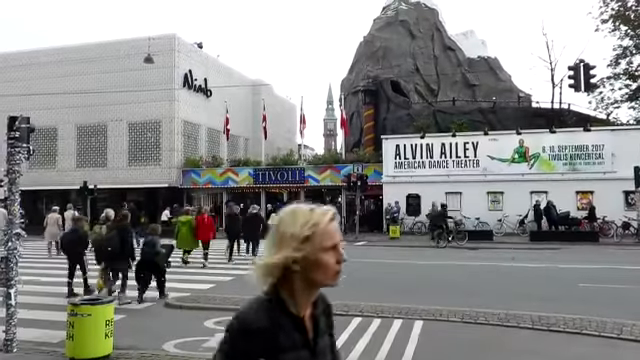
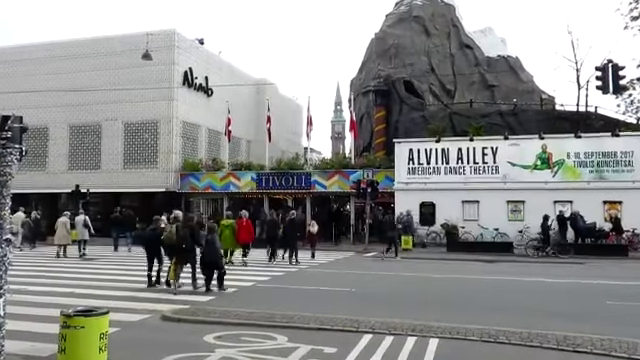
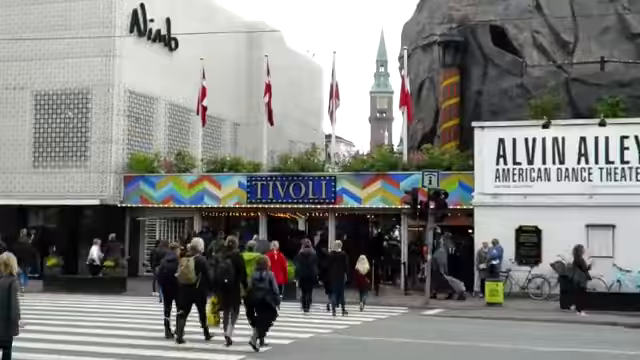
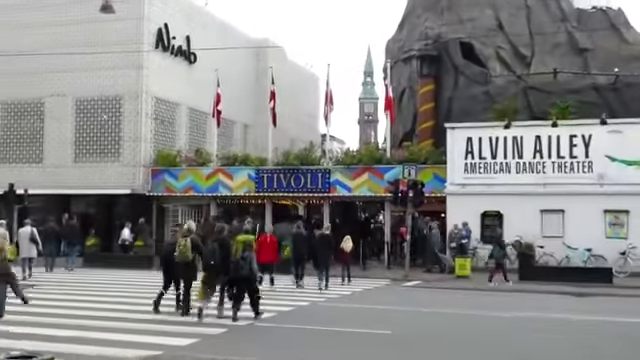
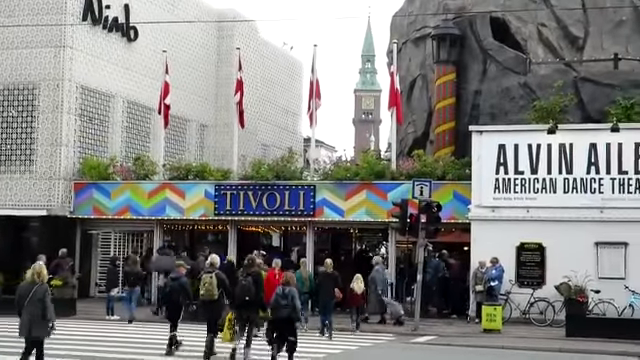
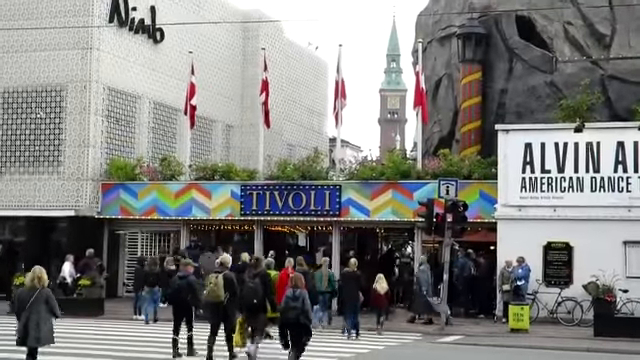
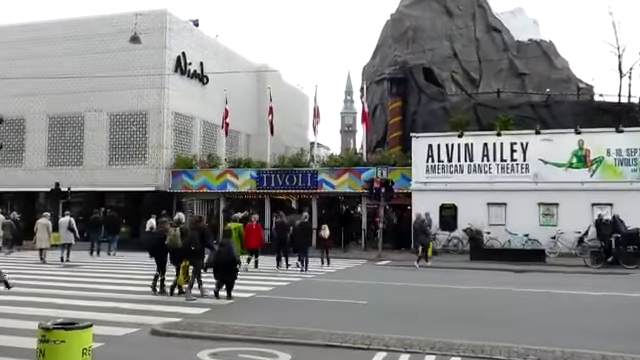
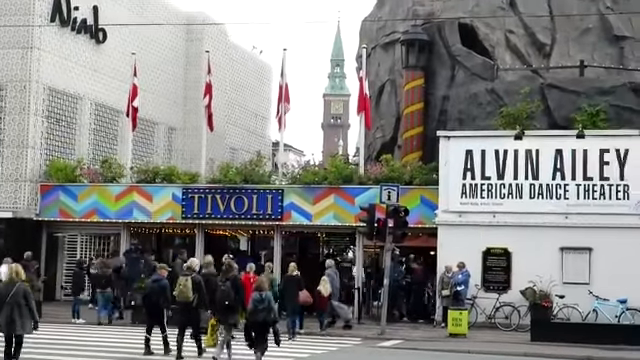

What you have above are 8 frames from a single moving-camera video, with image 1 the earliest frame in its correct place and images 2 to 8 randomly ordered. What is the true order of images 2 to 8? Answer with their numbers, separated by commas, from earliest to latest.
2, 7, 4, 3, 6, 5, 8
